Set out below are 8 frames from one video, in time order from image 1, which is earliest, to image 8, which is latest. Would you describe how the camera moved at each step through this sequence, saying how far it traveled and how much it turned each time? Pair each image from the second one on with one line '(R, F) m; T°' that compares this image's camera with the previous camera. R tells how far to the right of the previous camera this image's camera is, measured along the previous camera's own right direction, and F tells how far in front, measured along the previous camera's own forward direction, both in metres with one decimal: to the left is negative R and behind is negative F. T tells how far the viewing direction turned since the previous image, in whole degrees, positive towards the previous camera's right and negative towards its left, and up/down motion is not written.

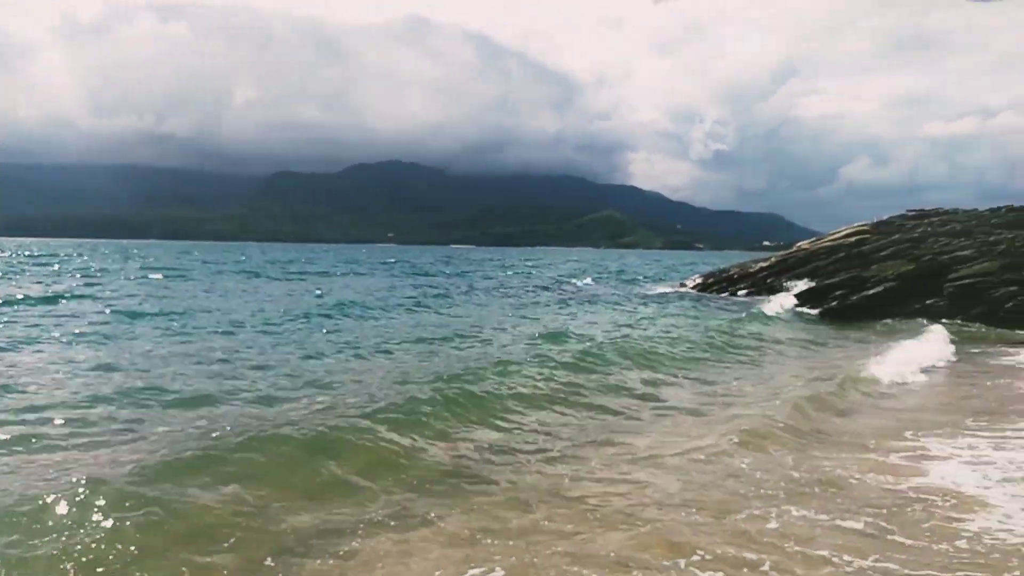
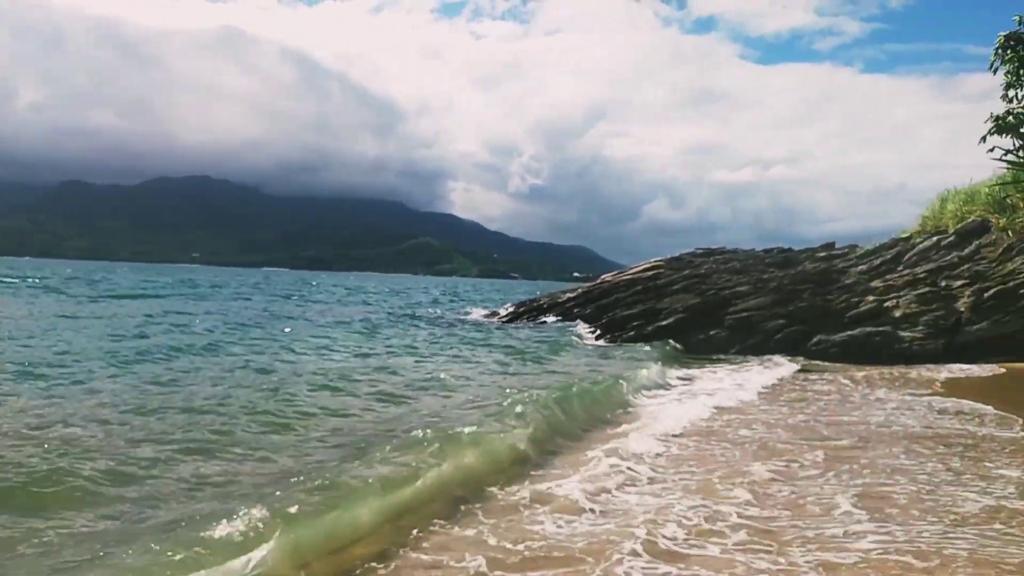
(+0.3, 0.0) m; +13°
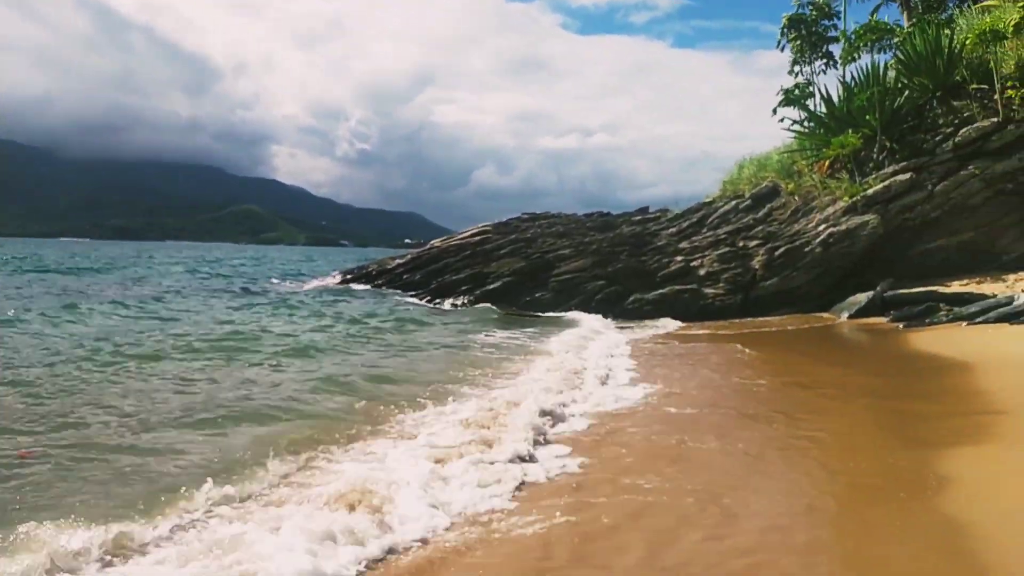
(+0.1, -0.1) m; +12°
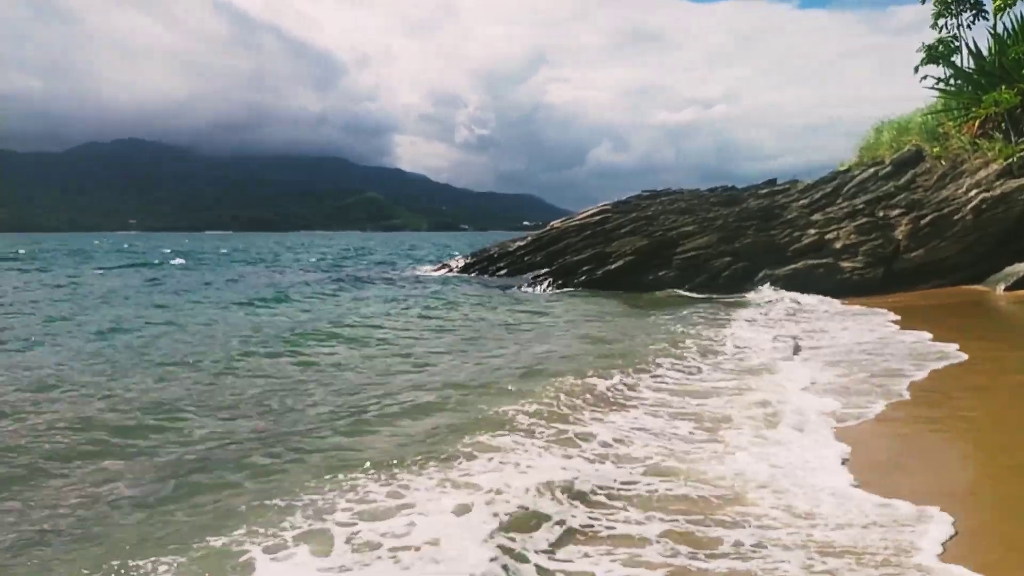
(-0.1, +0.1) m; -9°
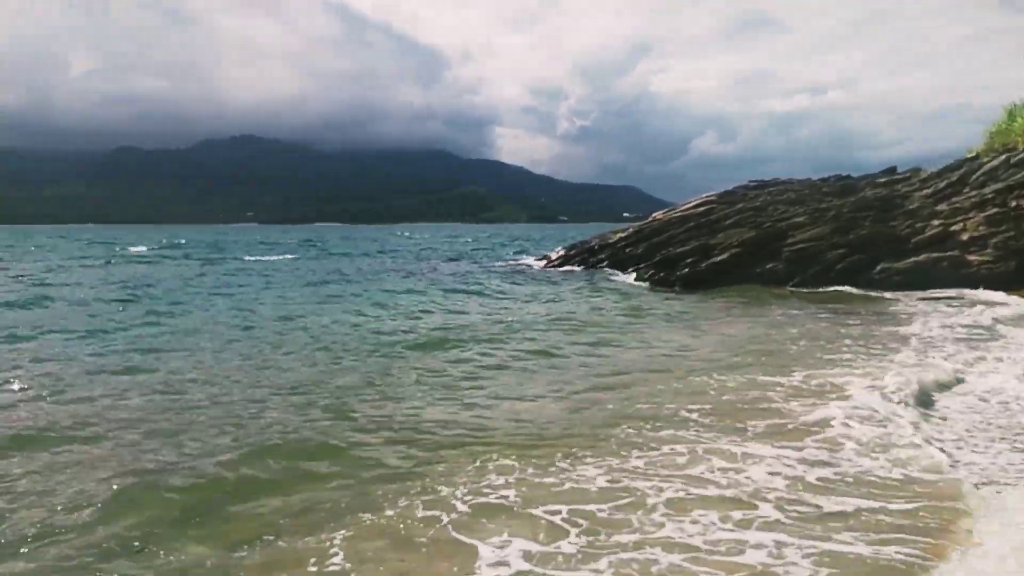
(-0.1, 0.0) m; -7°
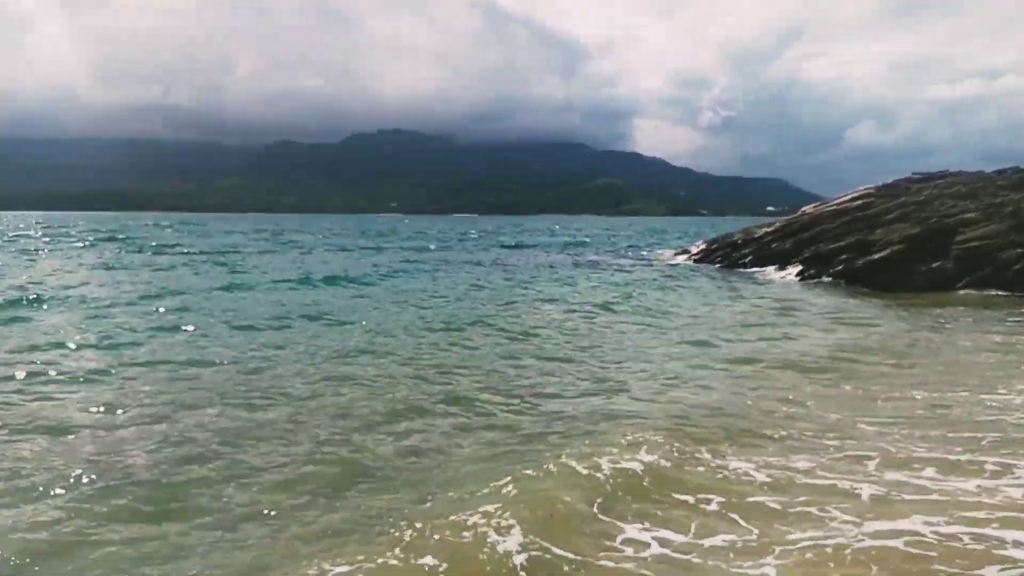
(-0.4, -0.2) m; -10°
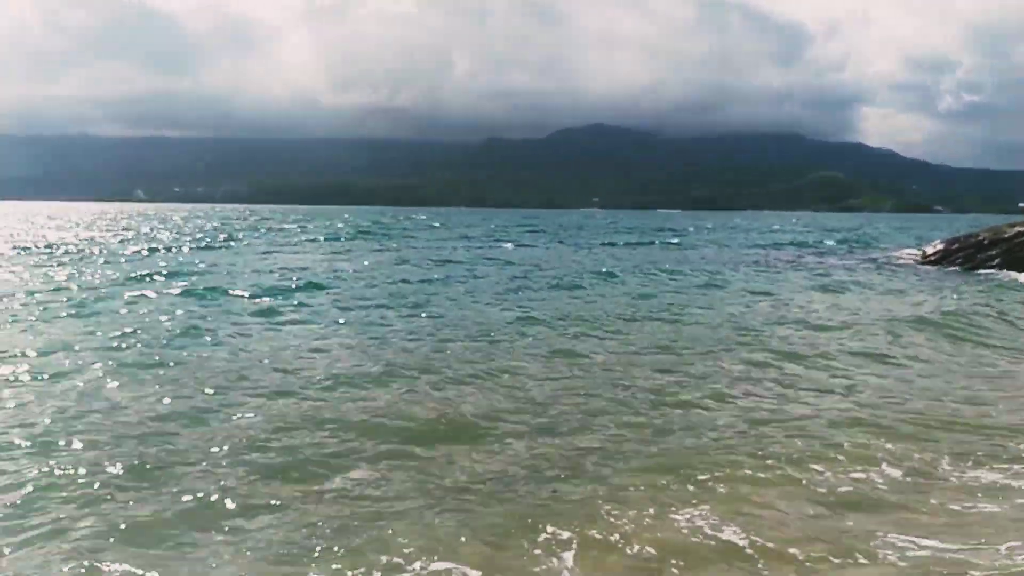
(-0.1, -1.0) m; -15°
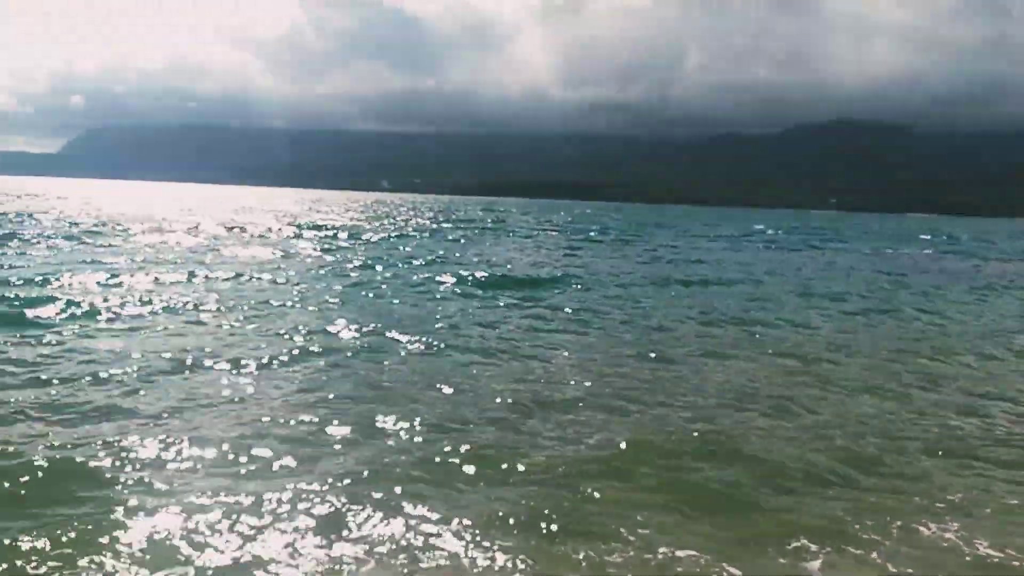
(-0.7, -2.0) m; -16°
